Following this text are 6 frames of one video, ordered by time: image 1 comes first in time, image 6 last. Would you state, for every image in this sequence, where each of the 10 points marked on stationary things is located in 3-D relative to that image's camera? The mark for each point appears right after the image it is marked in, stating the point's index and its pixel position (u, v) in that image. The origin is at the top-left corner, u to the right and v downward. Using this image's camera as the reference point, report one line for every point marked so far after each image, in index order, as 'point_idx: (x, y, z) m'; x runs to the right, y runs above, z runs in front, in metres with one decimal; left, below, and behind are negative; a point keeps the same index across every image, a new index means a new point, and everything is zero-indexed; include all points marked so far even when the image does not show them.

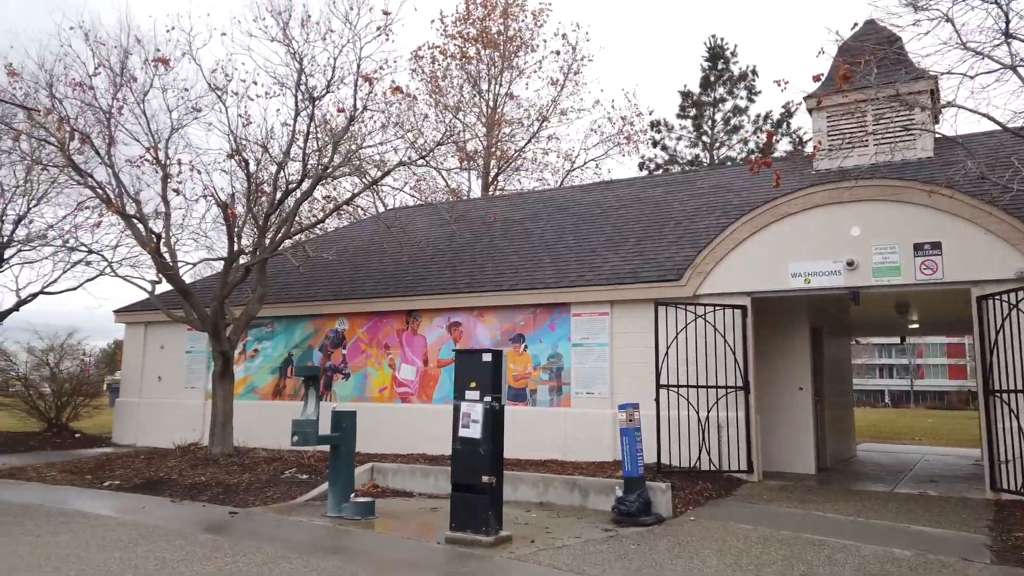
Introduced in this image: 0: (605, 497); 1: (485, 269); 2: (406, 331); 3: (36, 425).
0: (+1.1, -2.4, +8.8) m
1: (-0.5, +0.4, +14.4) m
2: (-2.0, -0.8, +14.5) m
3: (-11.6, -3.3, +18.6) m
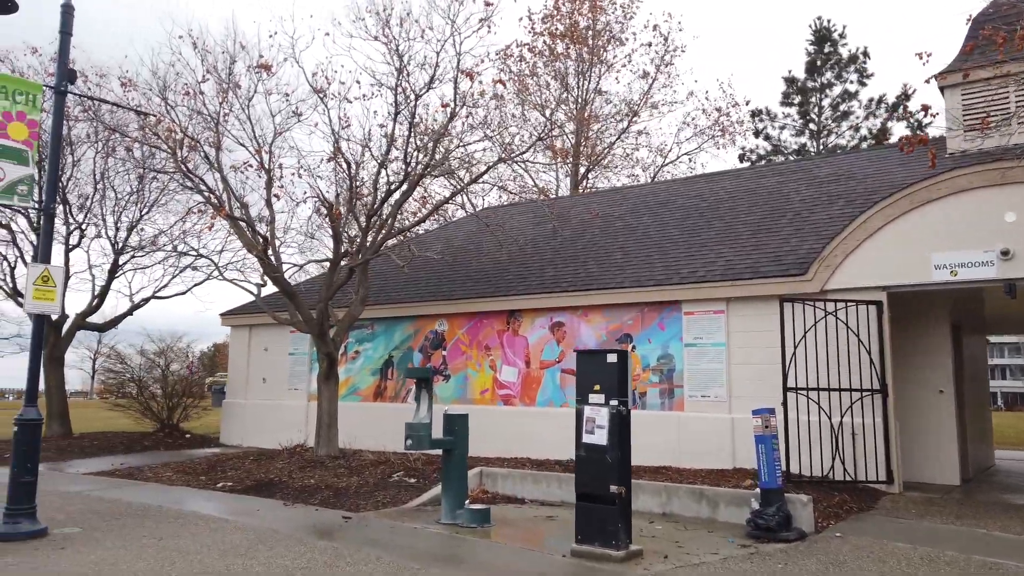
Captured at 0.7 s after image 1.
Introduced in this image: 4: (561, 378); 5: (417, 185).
0: (+2.4, -2.4, +8.2) m
1: (+1.4, +0.4, +13.9) m
2: (-0.1, -0.8, +14.2) m
3: (-9.2, -3.5, +19.3) m
4: (+0.9, -1.6, +13.3) m
5: (-1.7, +1.9, +13.9) m
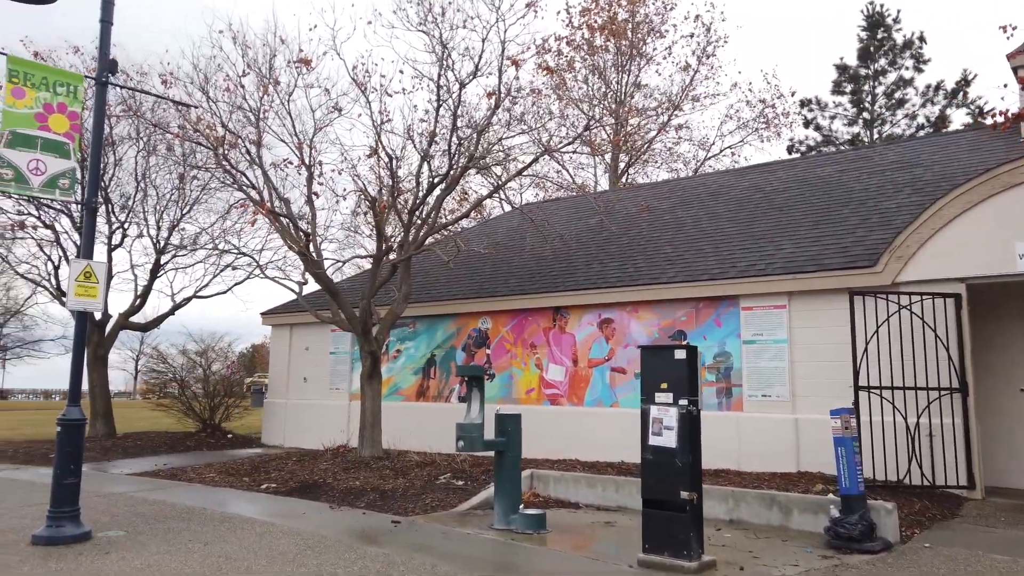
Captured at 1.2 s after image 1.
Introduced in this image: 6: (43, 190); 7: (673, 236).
0: (+3.0, -2.3, +7.6) m
1: (+2.2, +0.5, +13.3) m
2: (+0.7, -0.8, +13.7) m
3: (-8.1, -3.5, +19.2) m
4: (+1.7, -1.5, +12.8) m
5: (-0.9, +1.9, +13.5) m
6: (-4.9, +1.0, +8.0) m
7: (+2.9, +0.9, +13.7) m
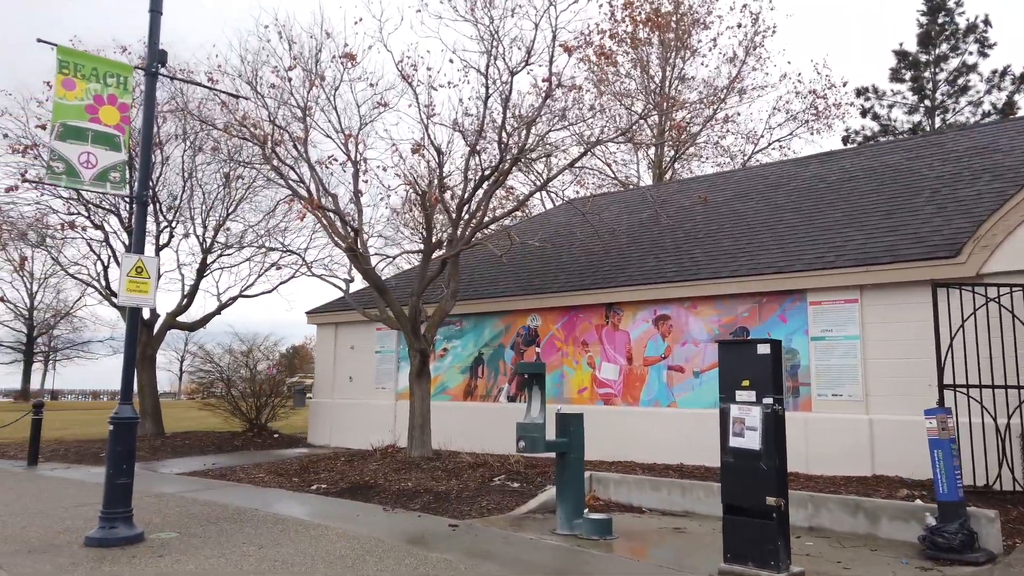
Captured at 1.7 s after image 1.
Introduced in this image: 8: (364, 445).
0: (+3.6, -2.2, +7.1) m
1: (+3.1, +0.6, +12.8) m
2: (+1.7, -0.7, +13.3) m
3: (-6.9, -3.4, +19.2) m
4: (+2.5, -1.4, +12.3) m
5: (0.0, +2.0, +13.1) m
6: (-4.3, +1.1, +7.8) m
7: (+3.8, +1.0, +13.2) m
8: (-3.3, -3.5, +16.8) m
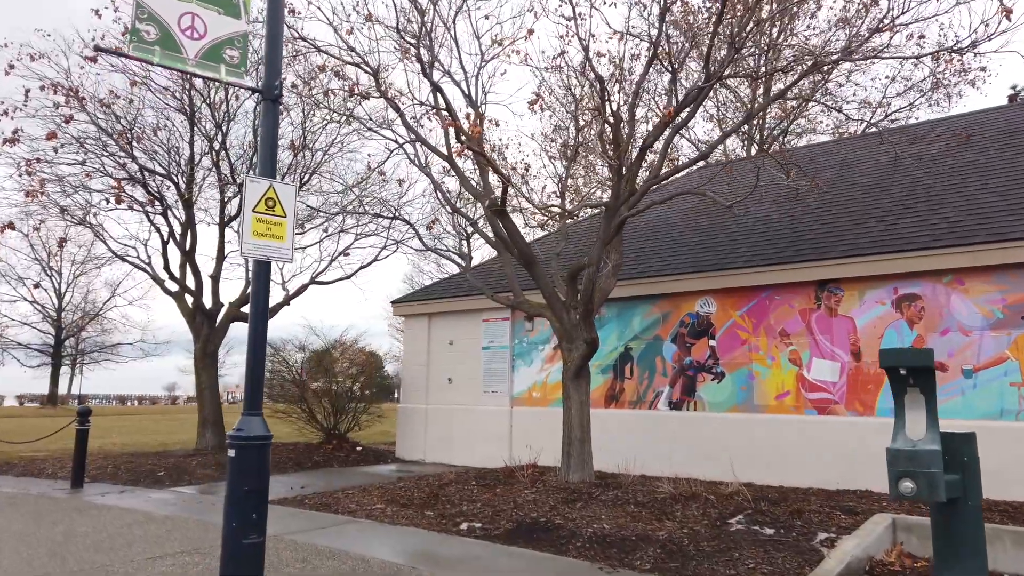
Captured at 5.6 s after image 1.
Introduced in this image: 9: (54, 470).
0: (+5.9, -1.8, +3.9) m
1: (+5.5, +0.9, +9.7) m
2: (+4.1, -0.3, +10.2) m
3: (-4.3, -3.1, +16.3) m
4: (+4.9, -1.1, +9.2) m
5: (+2.4, +2.4, +10.1) m
6: (-2.0, +1.5, +4.9) m
7: (+6.2, +1.4, +10.1) m
8: (-0.7, -3.1, +13.8) m
9: (-8.1, -3.2, +13.4) m
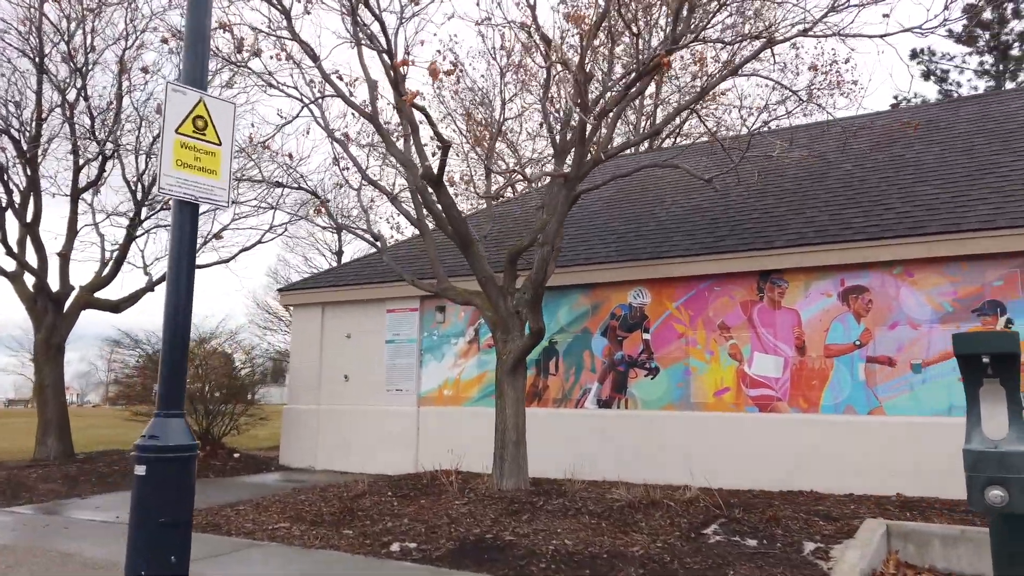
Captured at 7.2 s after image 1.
0: (+6.1, -1.7, +3.9) m
1: (+4.7, +1.0, +9.5) m
2: (+3.2, -0.2, +9.7) m
3: (-6.3, -2.8, +14.2) m
4: (+4.2, -1.0, +8.9) m
5: (+1.6, +2.5, +9.3) m
6: (-1.8, +1.7, +3.4) m
7: (+5.3, +1.5, +10.0) m
8: (-2.3, -2.9, +12.4) m
9: (-9.4, -2.8, +10.7) m
